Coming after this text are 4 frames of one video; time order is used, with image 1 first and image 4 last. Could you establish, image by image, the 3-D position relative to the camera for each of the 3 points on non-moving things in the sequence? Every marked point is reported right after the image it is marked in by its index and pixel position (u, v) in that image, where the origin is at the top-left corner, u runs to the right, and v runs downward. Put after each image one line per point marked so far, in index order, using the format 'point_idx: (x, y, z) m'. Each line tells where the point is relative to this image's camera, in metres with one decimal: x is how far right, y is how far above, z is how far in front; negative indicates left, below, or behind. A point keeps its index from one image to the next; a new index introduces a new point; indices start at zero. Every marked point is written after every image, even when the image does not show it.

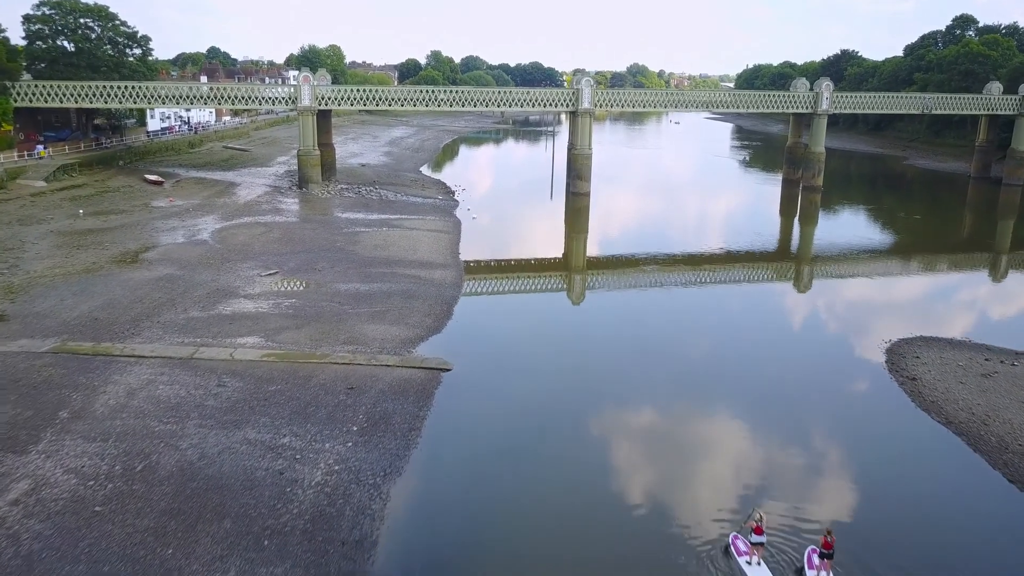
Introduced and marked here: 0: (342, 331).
0: (-4.6, -1.2, +19.2) m
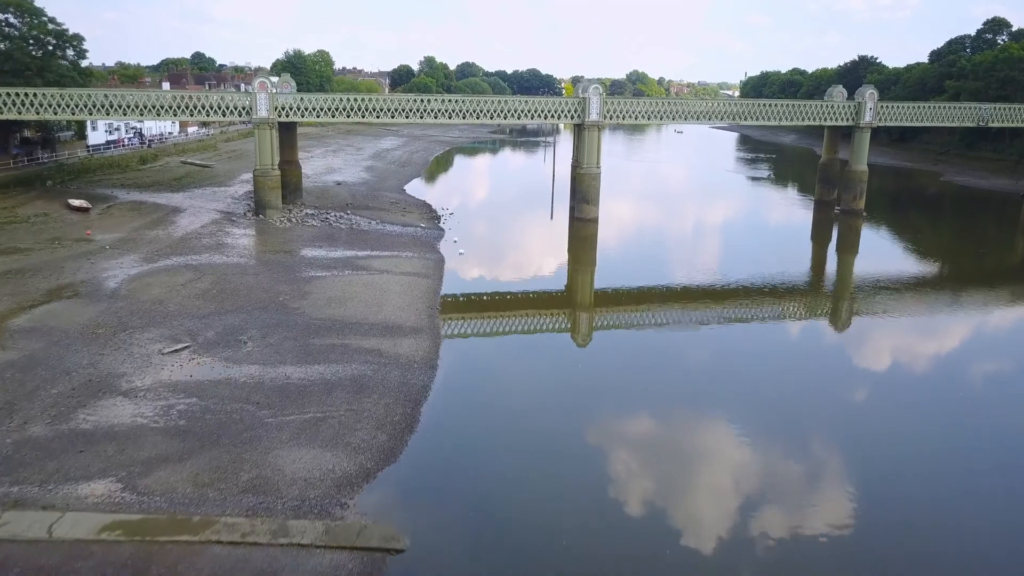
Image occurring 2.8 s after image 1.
0: (-4.7, -3.1, +12.8) m
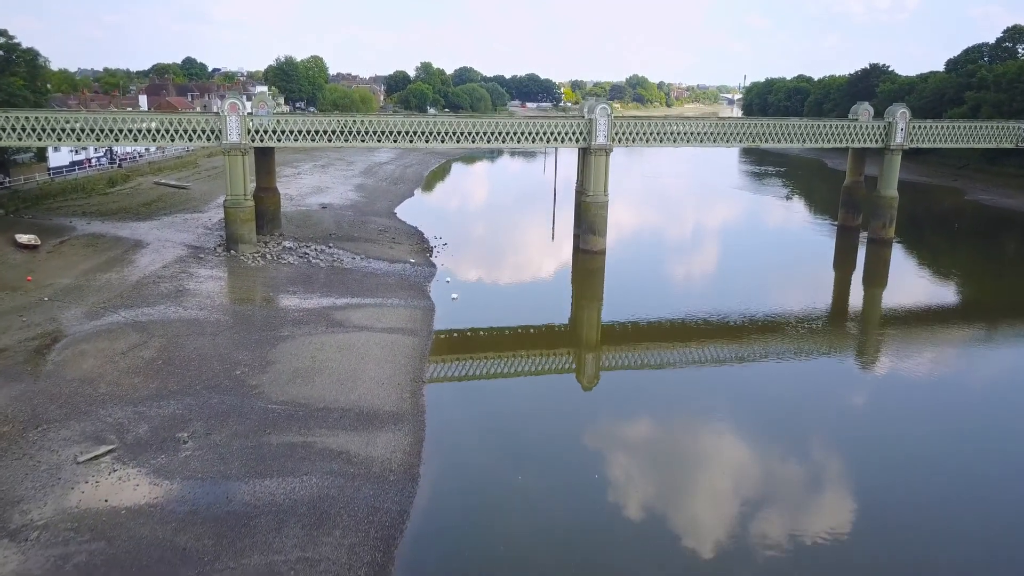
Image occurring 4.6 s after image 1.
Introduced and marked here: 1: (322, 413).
0: (-4.7, -5.0, +9.4) m
1: (-4.4, -2.9, +16.7) m
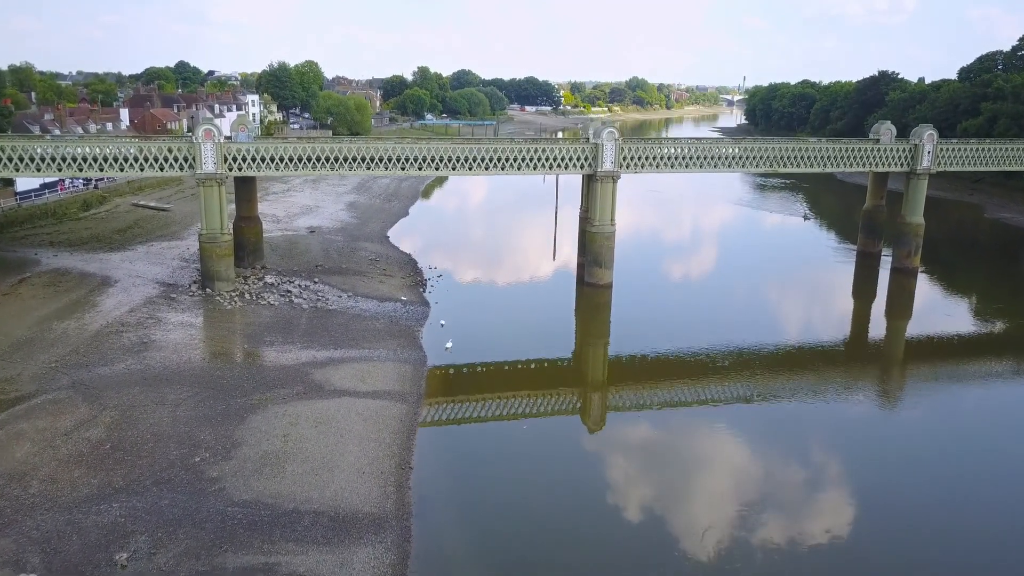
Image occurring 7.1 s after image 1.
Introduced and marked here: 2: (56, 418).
0: (-4.7, -6.6, +6.9) m
1: (-4.4, -4.5, +14.2) m
2: (-11.3, -3.1, +17.6) m
